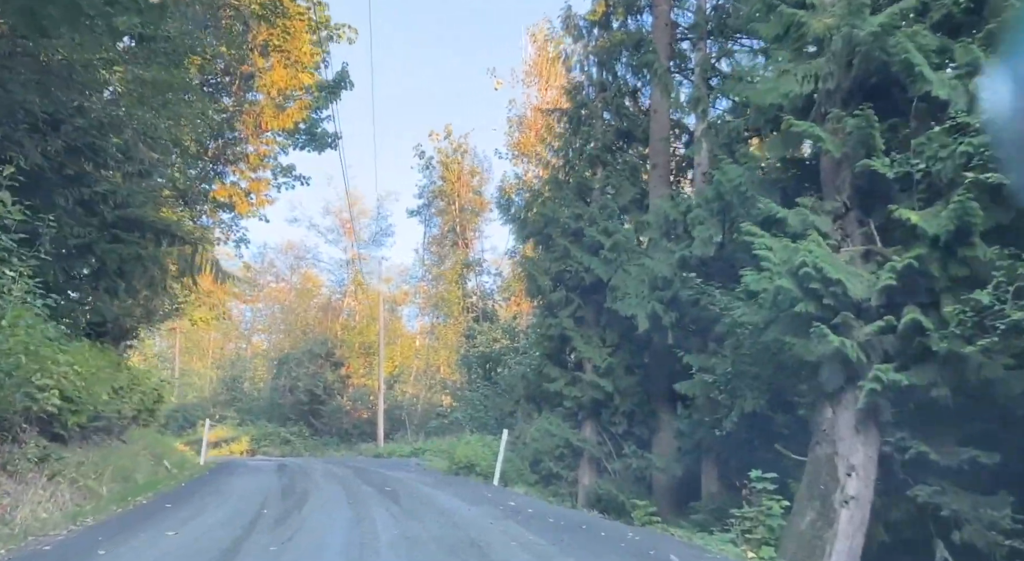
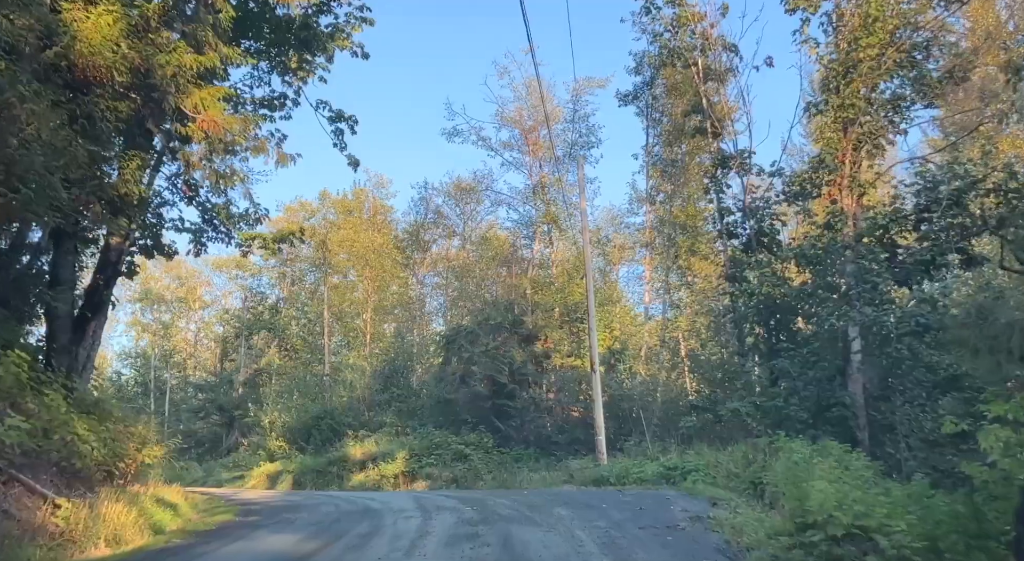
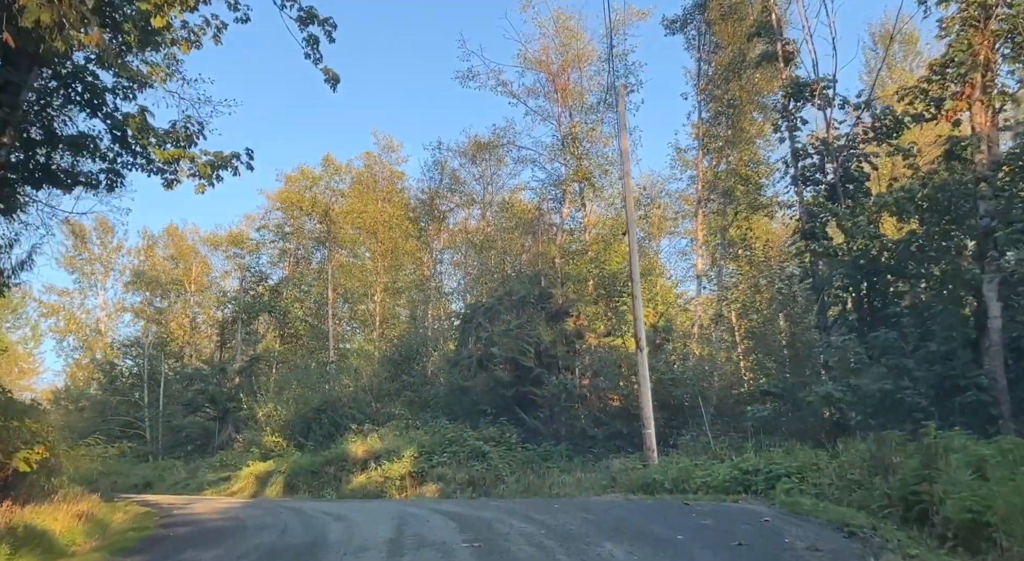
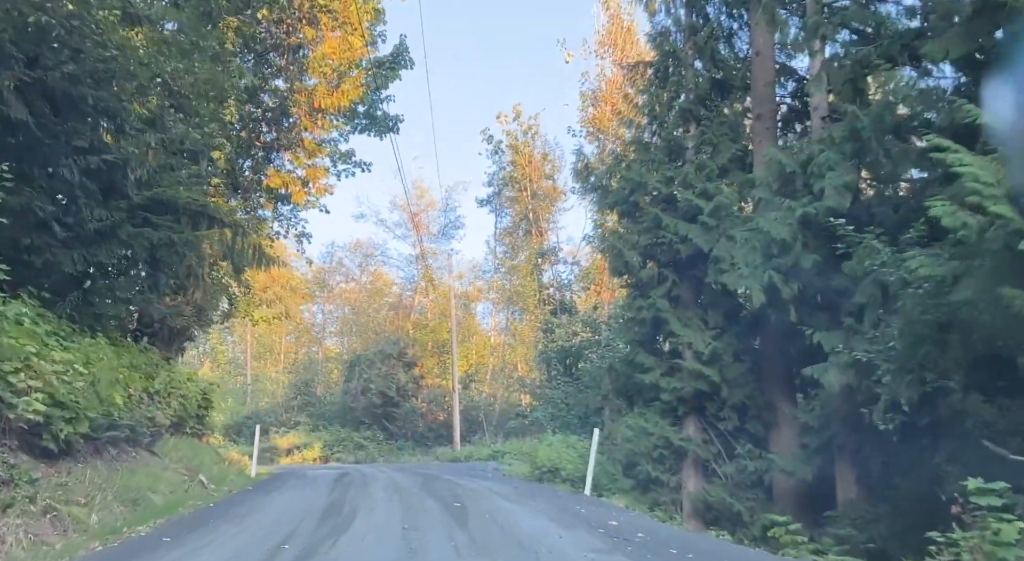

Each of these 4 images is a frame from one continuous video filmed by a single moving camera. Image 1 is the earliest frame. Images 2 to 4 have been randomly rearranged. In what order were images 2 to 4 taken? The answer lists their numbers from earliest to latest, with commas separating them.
4, 2, 3
